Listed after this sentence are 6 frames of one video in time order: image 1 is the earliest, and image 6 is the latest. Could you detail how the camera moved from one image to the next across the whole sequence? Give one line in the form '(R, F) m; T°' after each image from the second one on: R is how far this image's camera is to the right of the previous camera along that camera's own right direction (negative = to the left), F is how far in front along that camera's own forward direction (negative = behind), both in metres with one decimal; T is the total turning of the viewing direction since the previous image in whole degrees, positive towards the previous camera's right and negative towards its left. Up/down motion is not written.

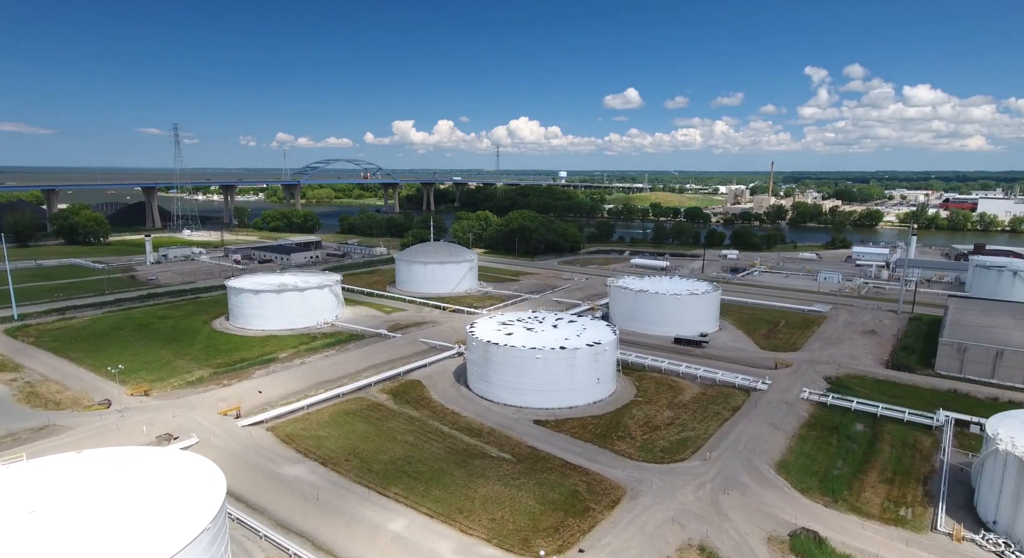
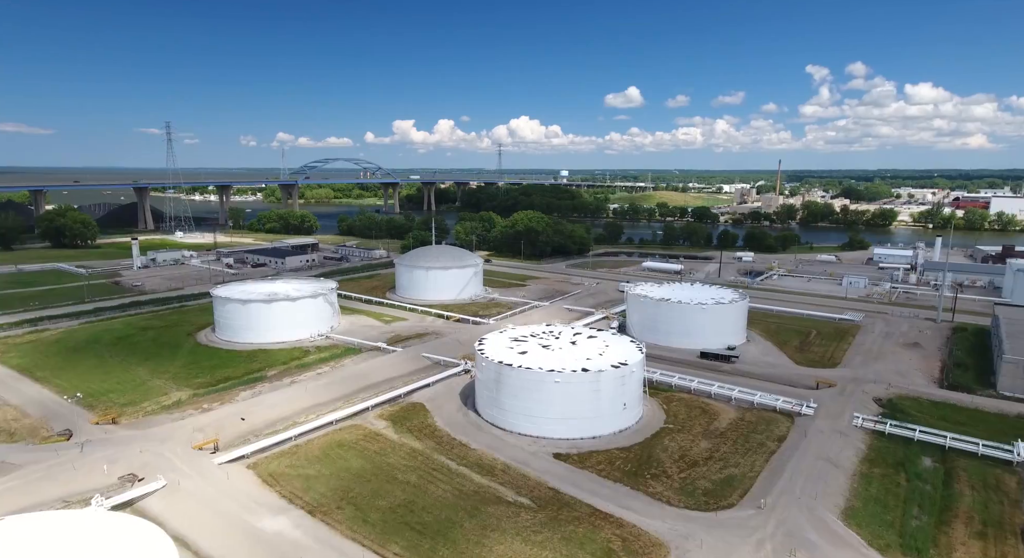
(-0.6, +3.2) m; 0°
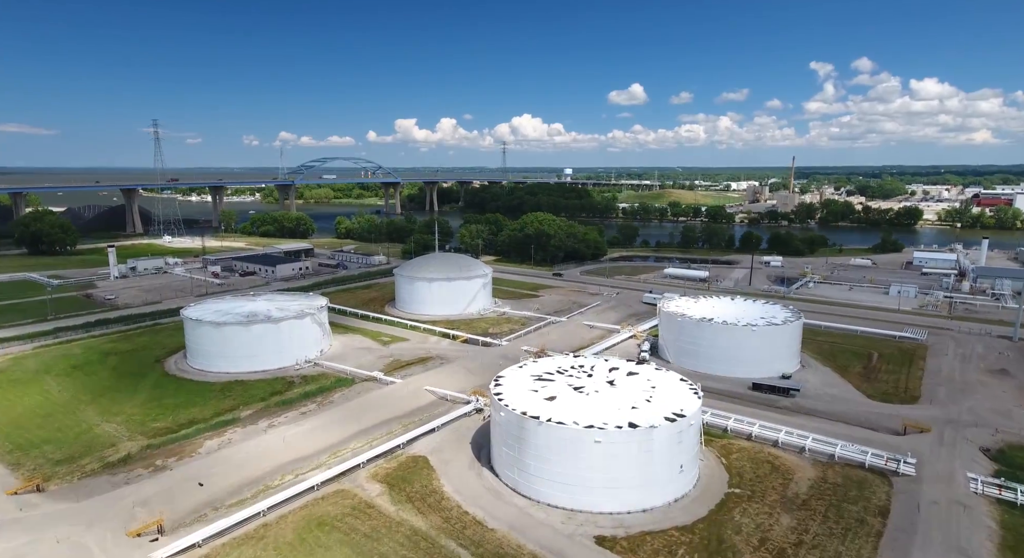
(-0.7, +5.2) m; 0°
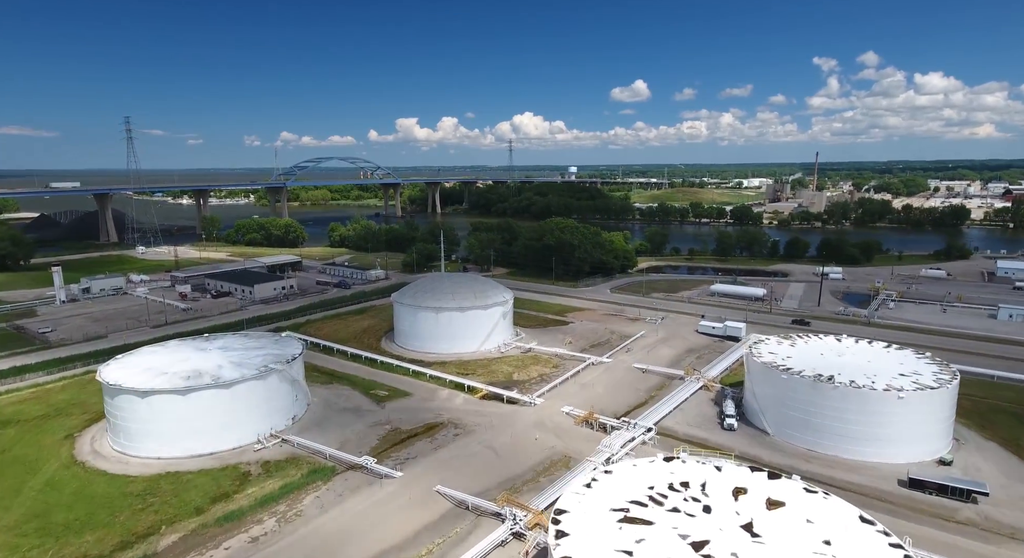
(-1.5, +9.0) m; 0°
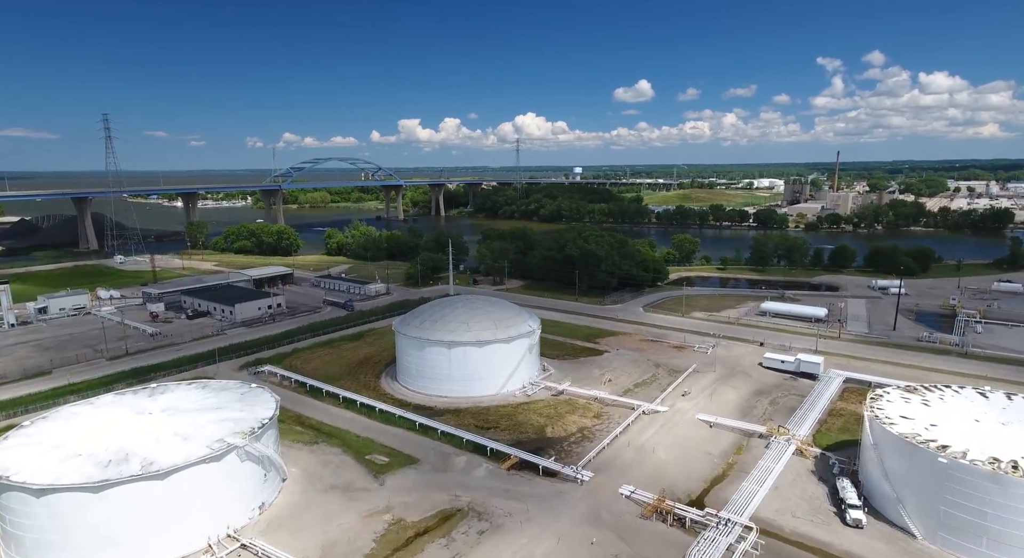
(-1.3, +6.7) m; 0°
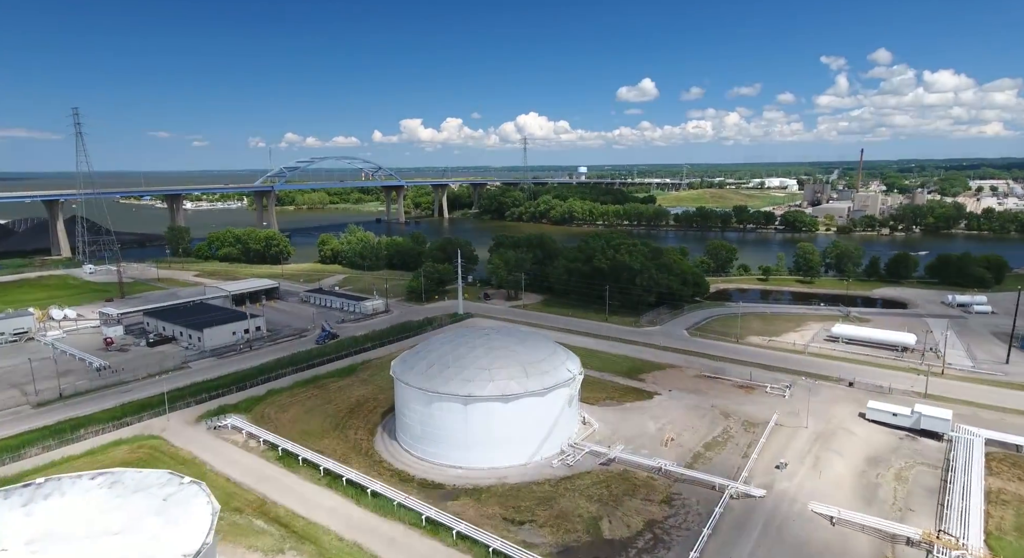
(-1.3, +7.2) m; 0°
